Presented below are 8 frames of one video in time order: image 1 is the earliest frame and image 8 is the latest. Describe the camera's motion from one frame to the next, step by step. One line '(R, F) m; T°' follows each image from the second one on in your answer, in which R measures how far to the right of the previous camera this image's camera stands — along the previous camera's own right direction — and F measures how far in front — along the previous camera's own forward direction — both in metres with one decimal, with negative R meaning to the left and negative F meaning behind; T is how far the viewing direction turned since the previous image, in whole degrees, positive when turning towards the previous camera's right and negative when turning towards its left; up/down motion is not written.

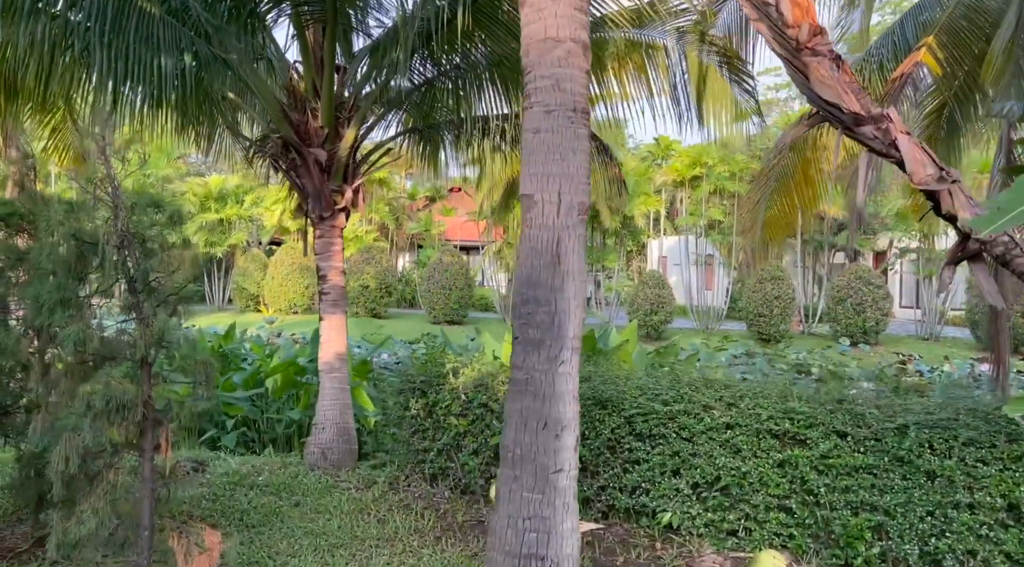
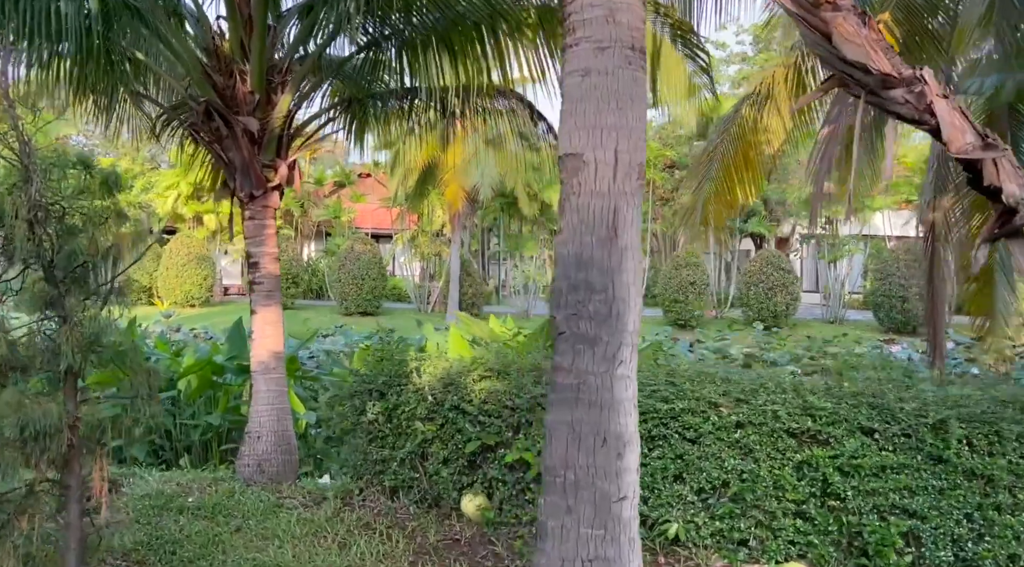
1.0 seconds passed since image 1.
(-0.3, +0.5) m; +7°
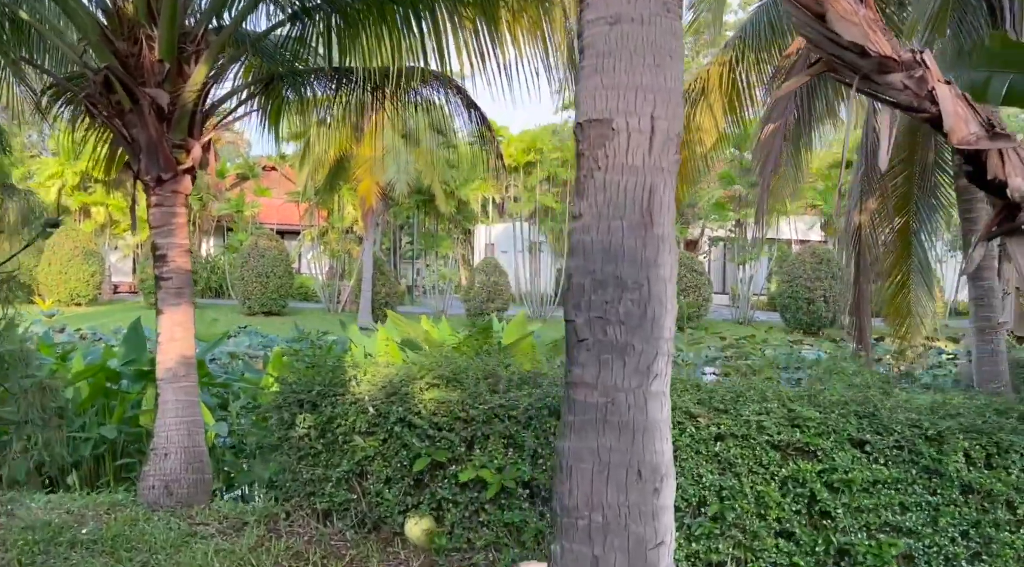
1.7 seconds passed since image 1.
(-0.2, +0.4) m; +7°
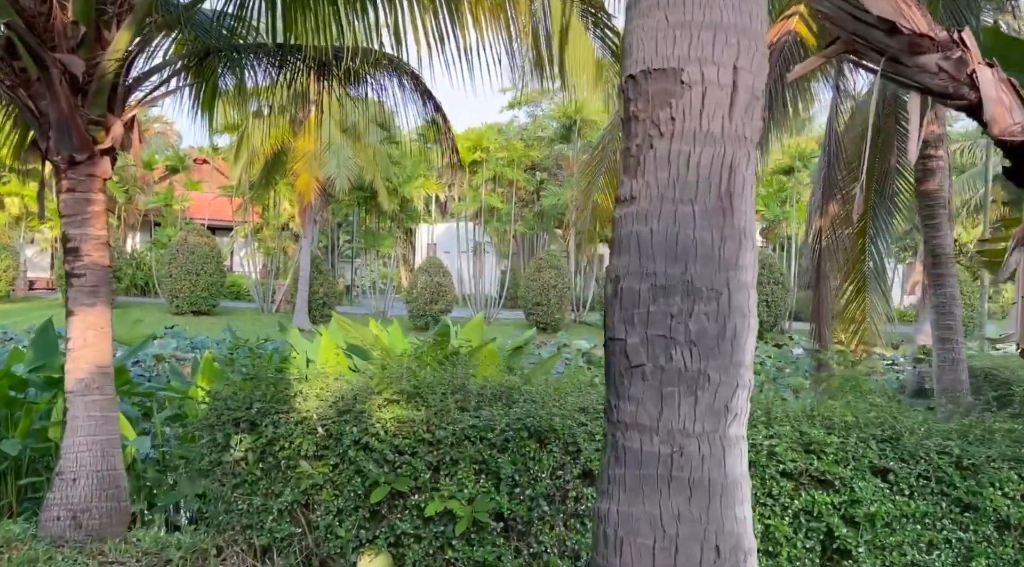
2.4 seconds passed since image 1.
(-0.1, +0.4) m; +4°
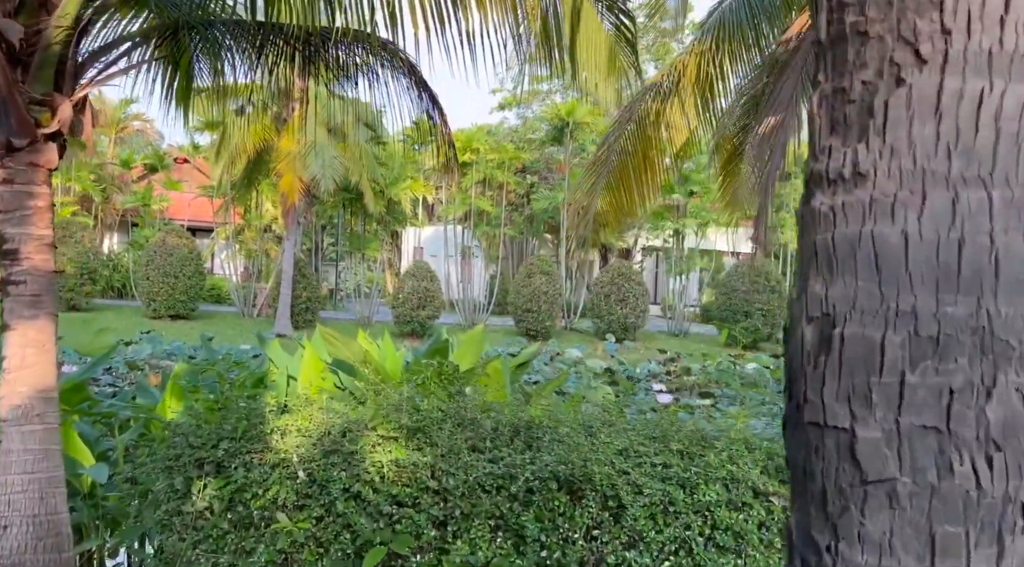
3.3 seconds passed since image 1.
(-0.1, +0.5) m; +1°
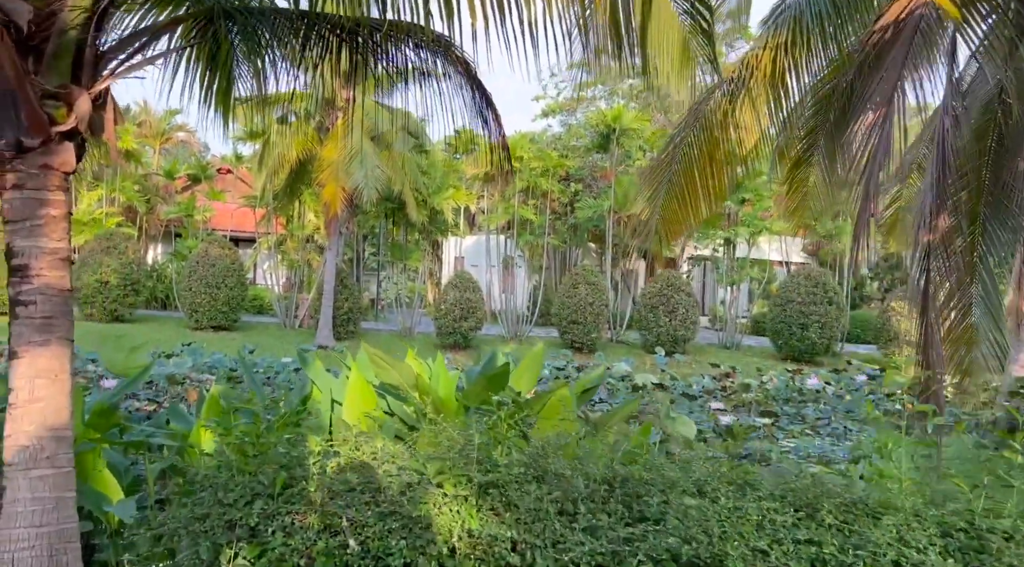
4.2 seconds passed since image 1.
(-0.1, +0.5) m; -3°
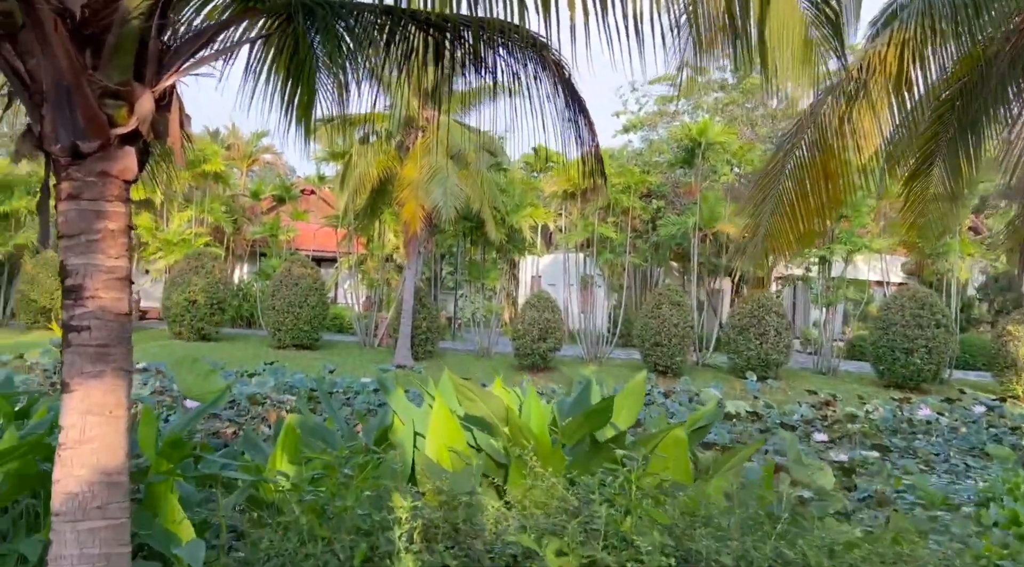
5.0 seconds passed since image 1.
(-0.1, +0.4) m; -5°
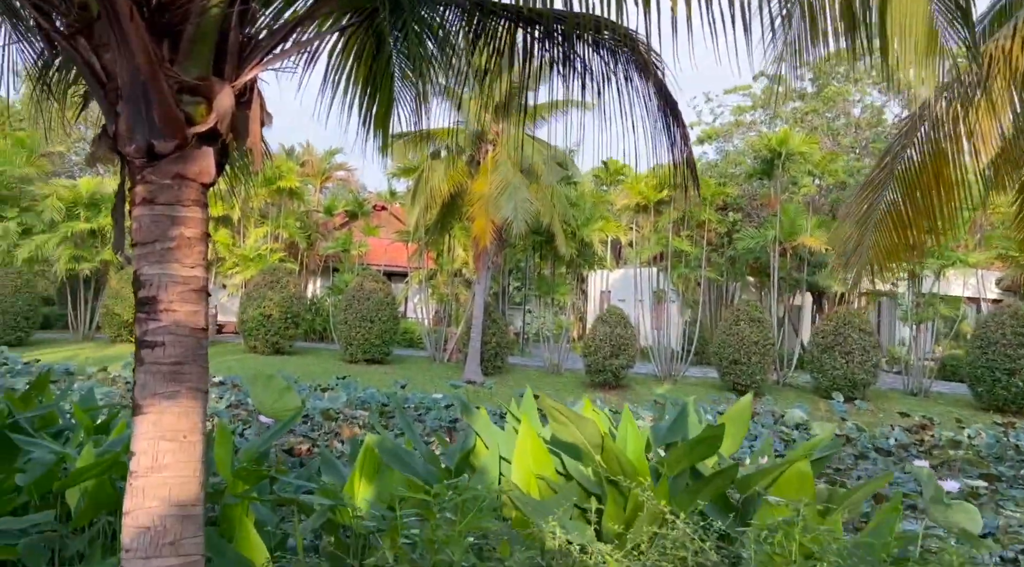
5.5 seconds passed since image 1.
(-0.1, +0.3) m; -5°
